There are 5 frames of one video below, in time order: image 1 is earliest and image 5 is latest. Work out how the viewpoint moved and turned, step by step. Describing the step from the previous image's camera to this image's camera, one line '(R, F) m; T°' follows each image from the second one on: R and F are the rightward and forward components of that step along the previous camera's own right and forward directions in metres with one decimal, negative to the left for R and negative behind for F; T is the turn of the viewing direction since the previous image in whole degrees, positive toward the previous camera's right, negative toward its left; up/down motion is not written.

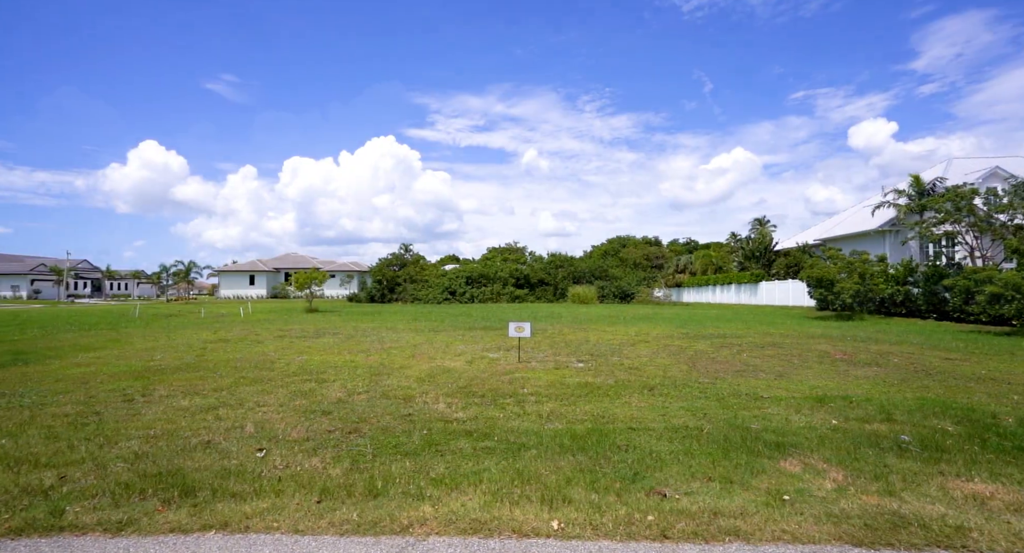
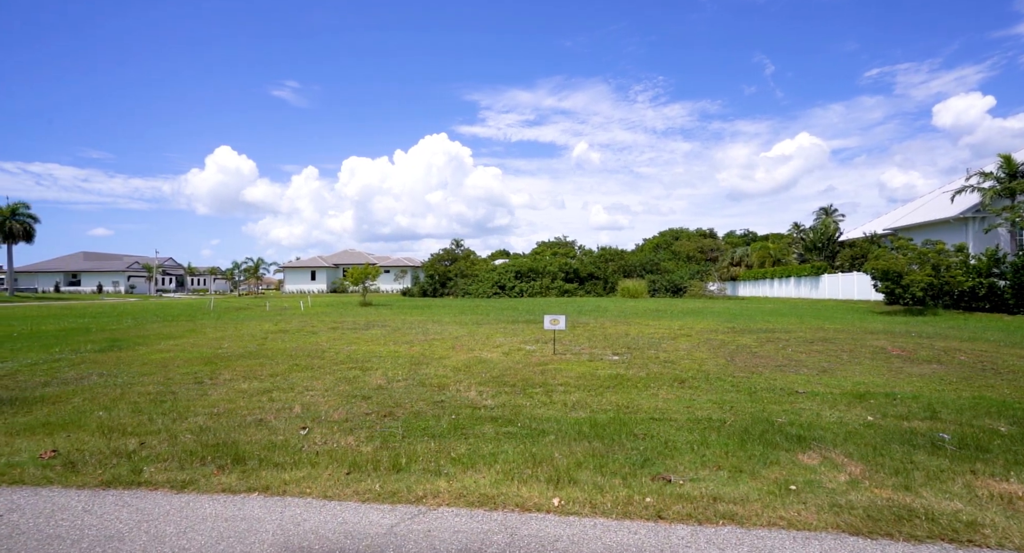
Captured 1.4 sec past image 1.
(+0.4, -0.4) m; -6°
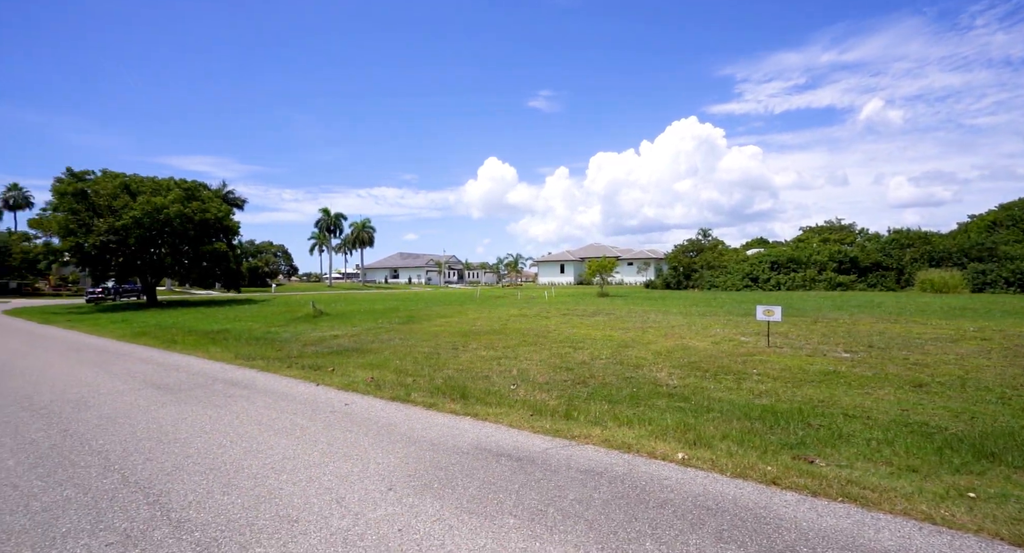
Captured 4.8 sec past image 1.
(+1.3, -1.1) m; -28°
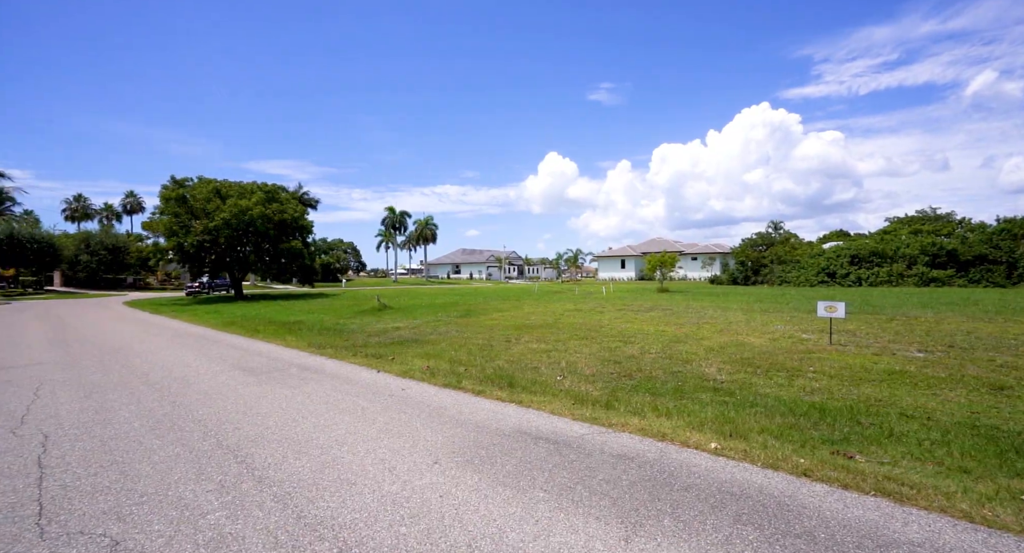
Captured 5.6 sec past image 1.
(+0.3, -0.4) m; -7°
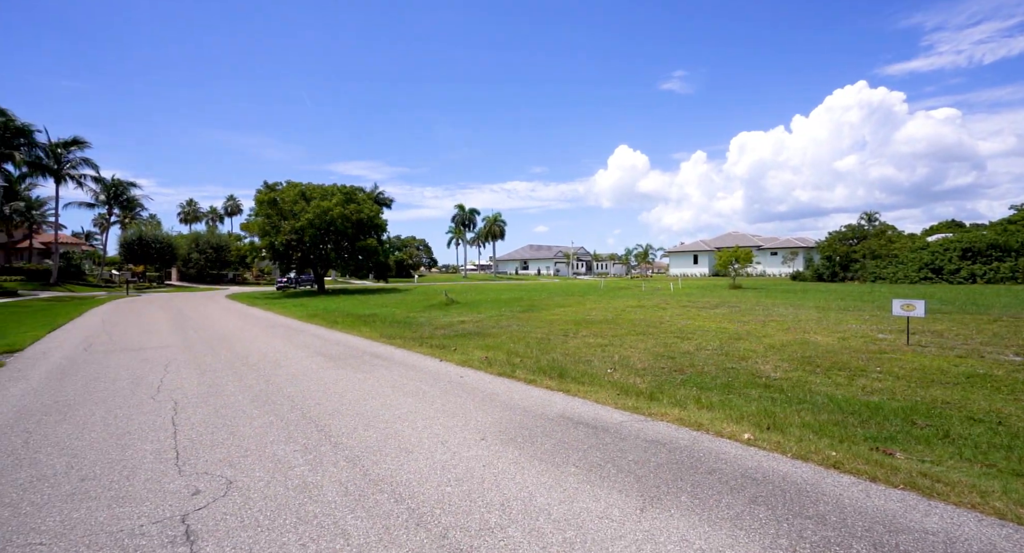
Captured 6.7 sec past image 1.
(+0.4, -0.5) m; -8°
